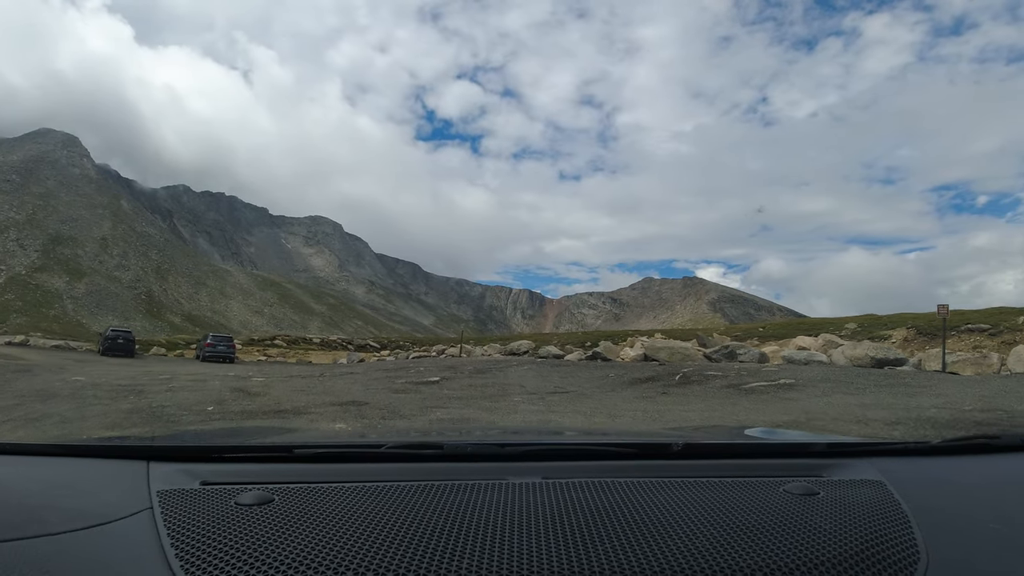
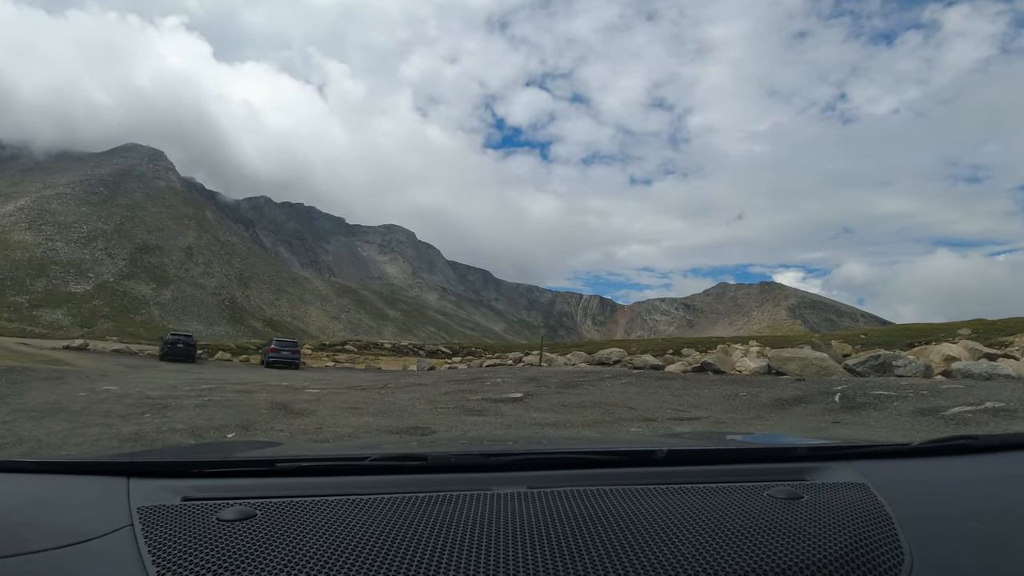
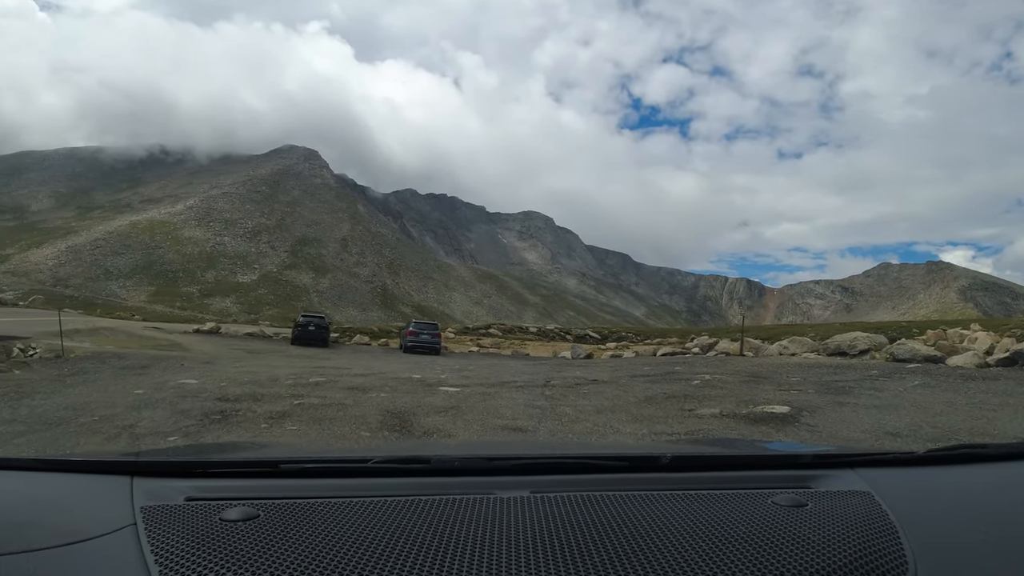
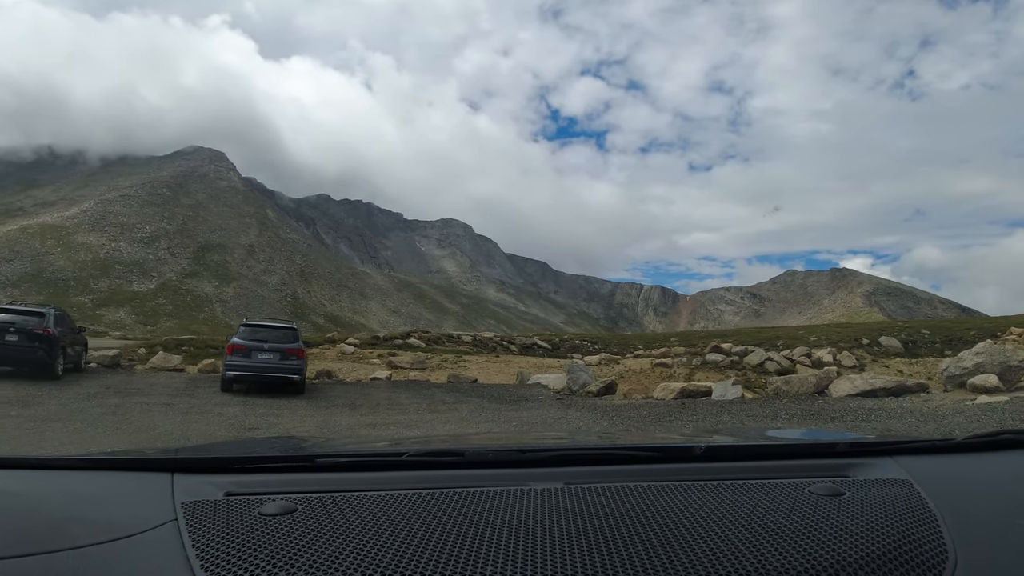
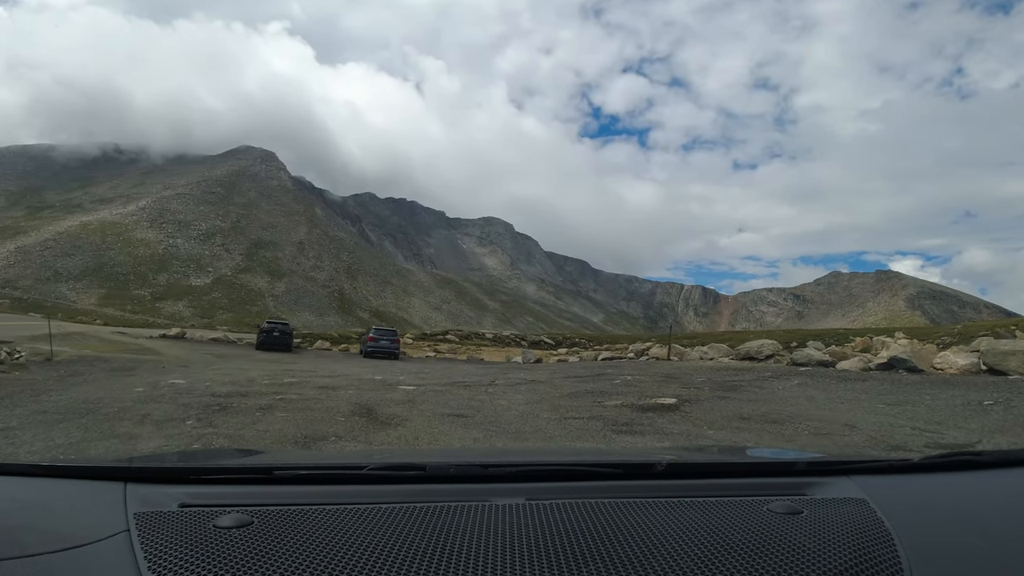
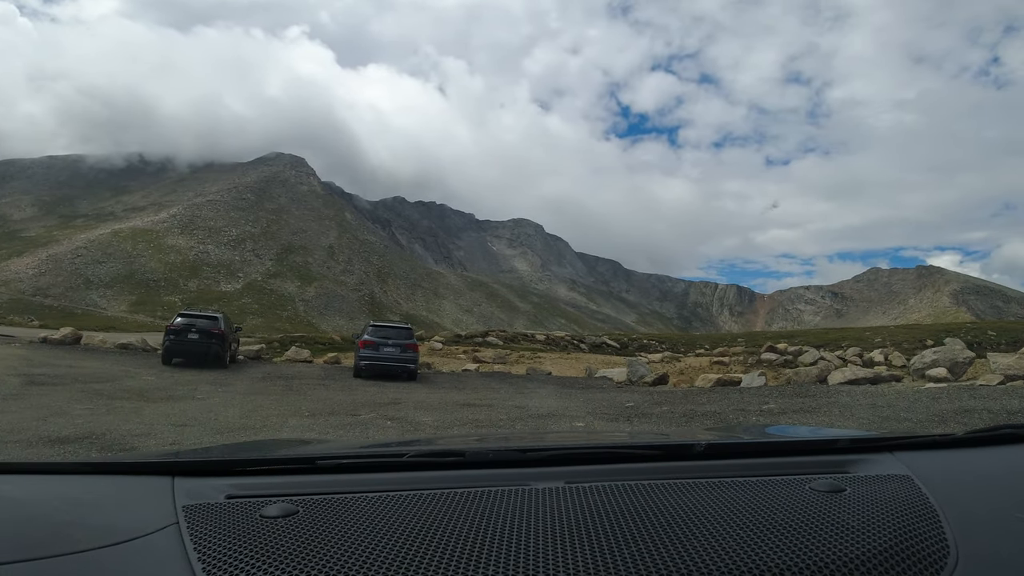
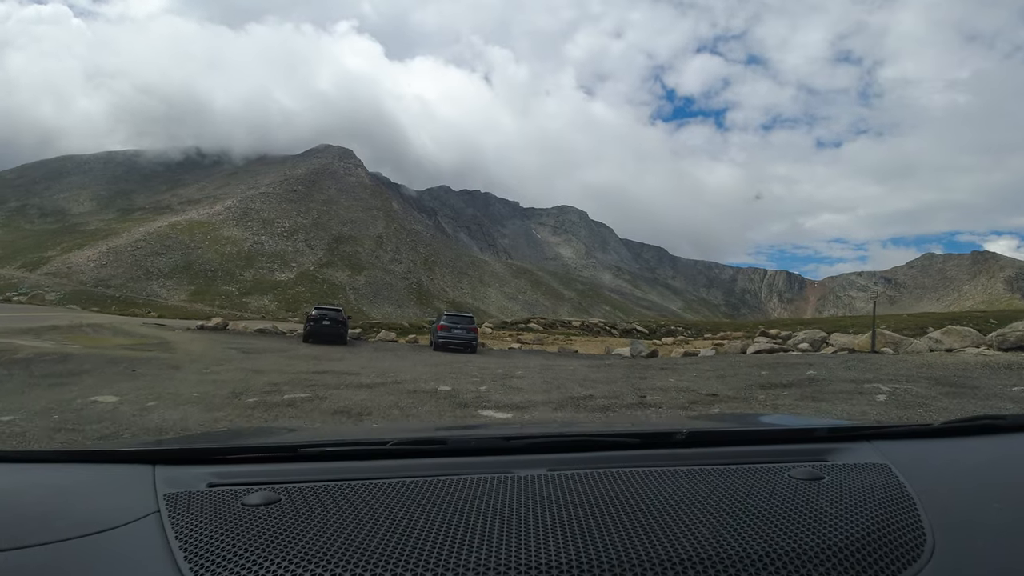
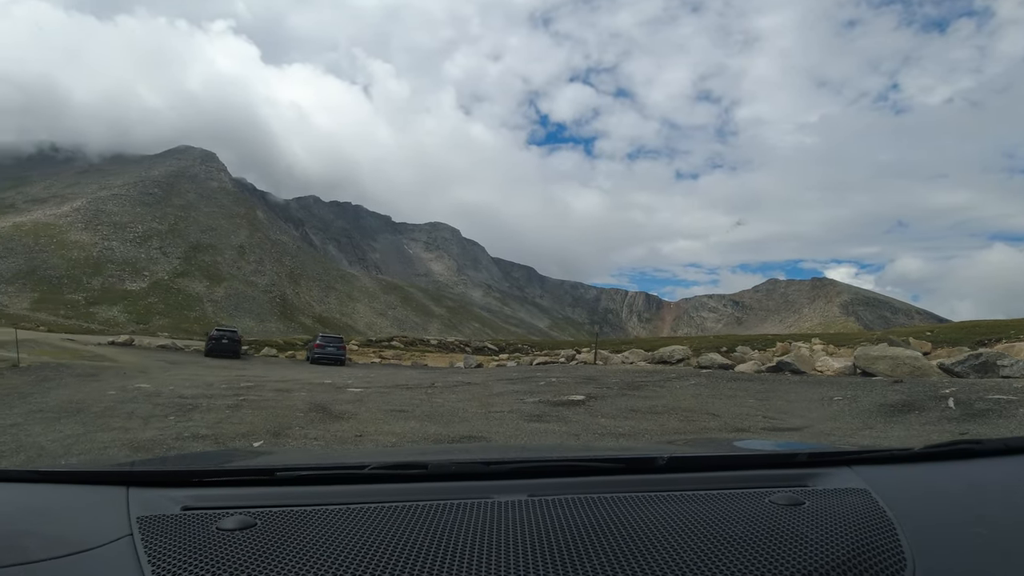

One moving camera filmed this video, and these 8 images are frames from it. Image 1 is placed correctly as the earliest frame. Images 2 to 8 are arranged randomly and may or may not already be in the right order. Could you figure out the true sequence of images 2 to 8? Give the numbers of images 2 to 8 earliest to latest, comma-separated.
2, 8, 5, 3, 7, 6, 4
